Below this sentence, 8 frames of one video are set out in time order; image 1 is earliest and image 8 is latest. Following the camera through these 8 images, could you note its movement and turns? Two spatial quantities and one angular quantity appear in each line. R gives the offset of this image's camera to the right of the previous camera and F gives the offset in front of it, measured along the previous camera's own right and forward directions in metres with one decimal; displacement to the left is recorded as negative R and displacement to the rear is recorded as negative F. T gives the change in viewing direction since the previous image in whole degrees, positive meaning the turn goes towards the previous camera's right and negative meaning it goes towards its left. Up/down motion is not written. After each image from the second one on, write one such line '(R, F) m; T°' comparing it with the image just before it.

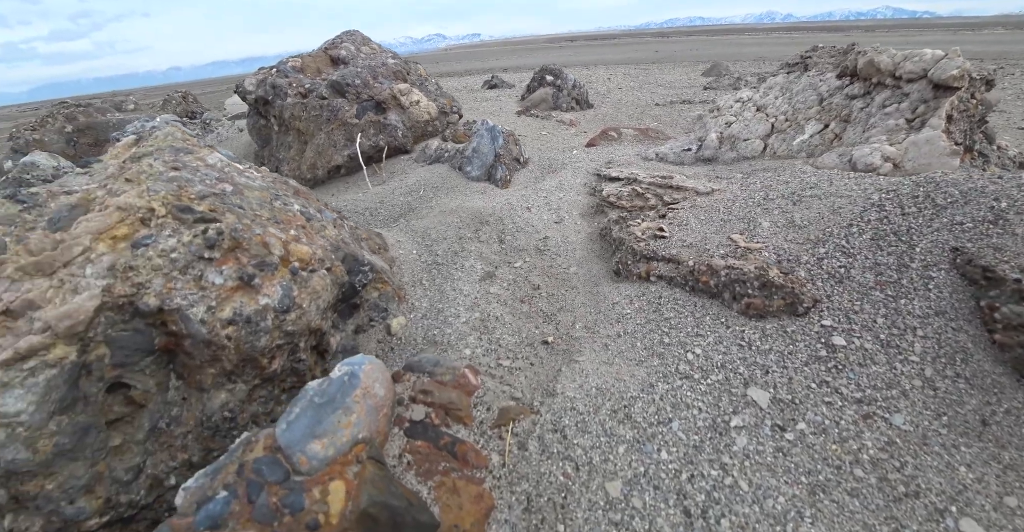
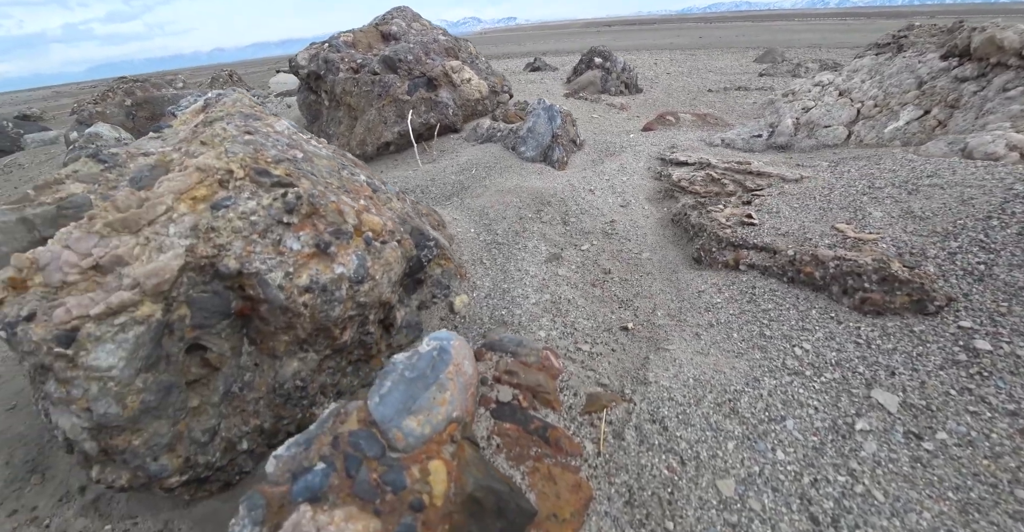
(-0.3, +0.1) m; -3°
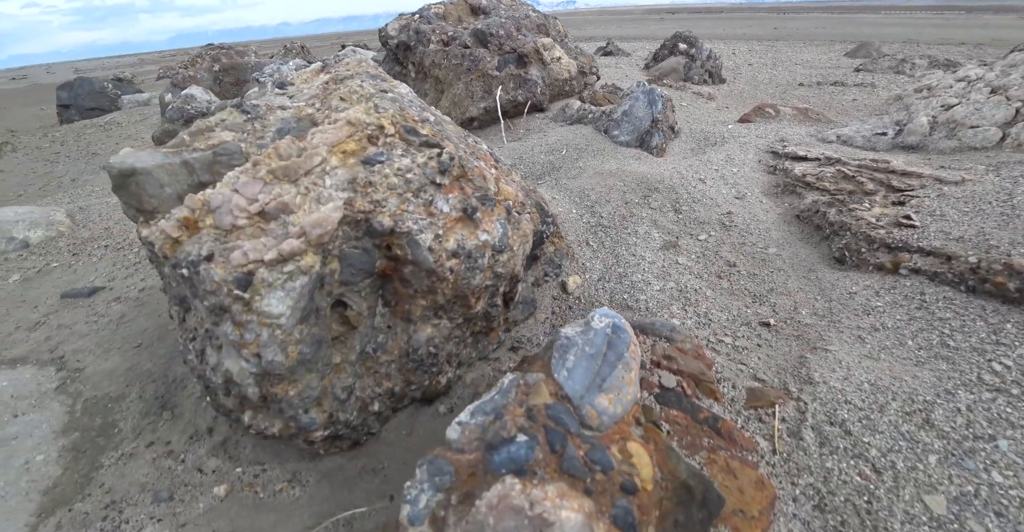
(-0.6, +0.1) m; -4°
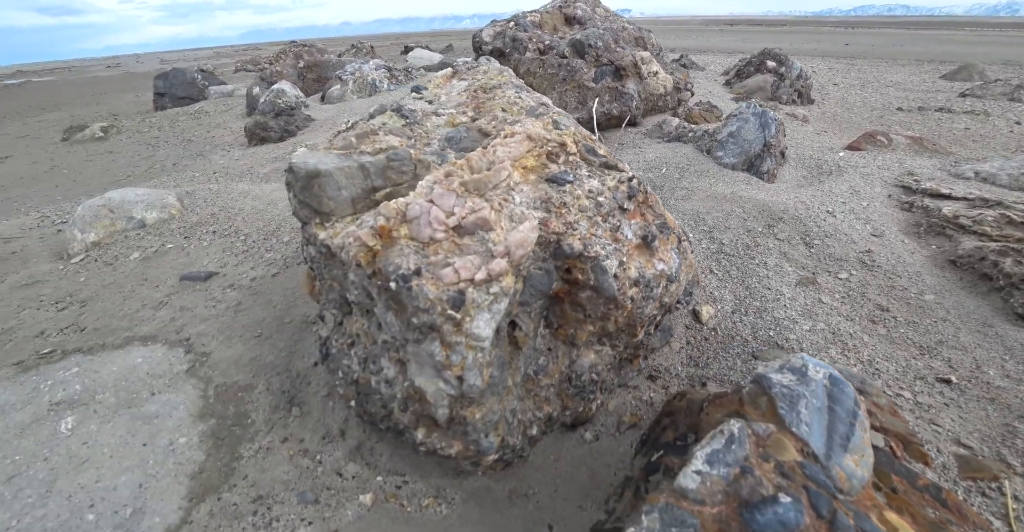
(-0.7, 0.0) m; -3°
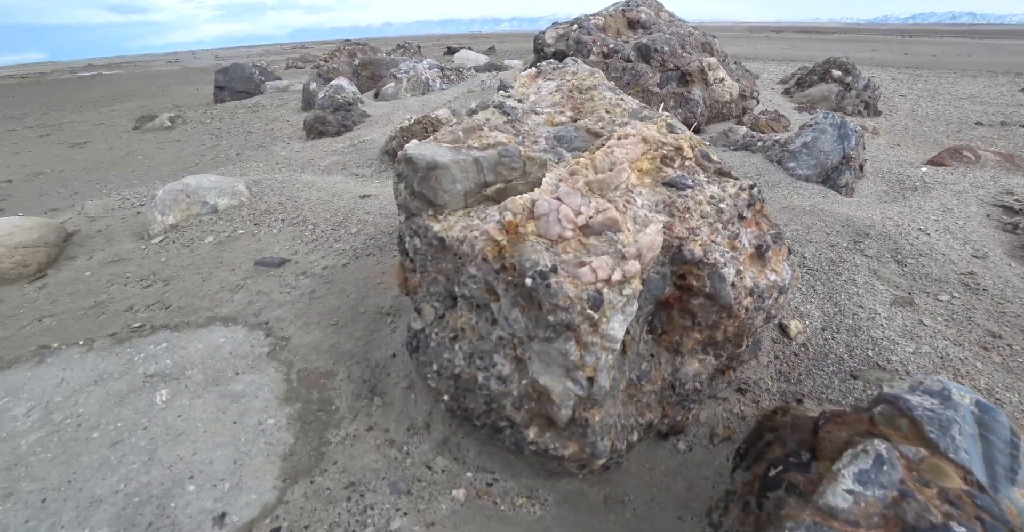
(-0.4, 0.0) m; -3°
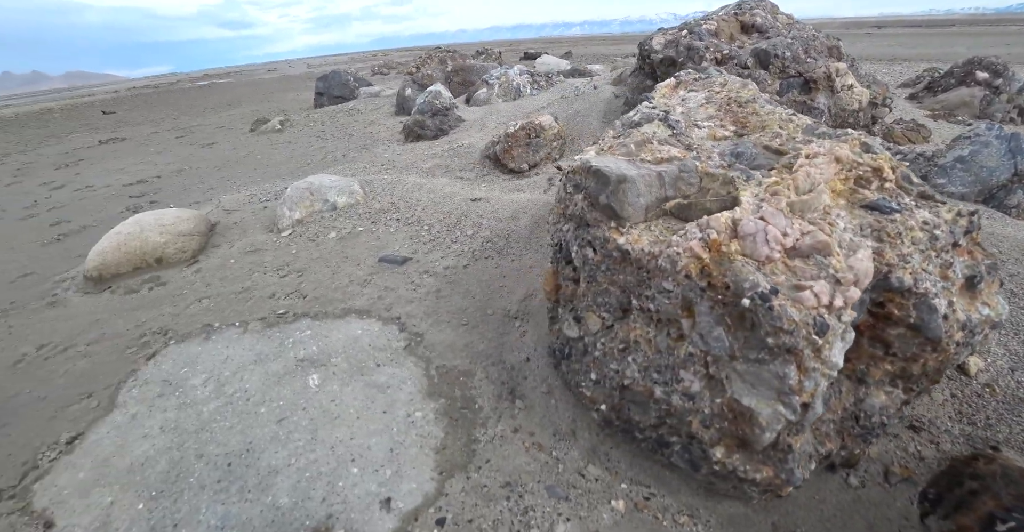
(-0.6, -0.1) m; -7°
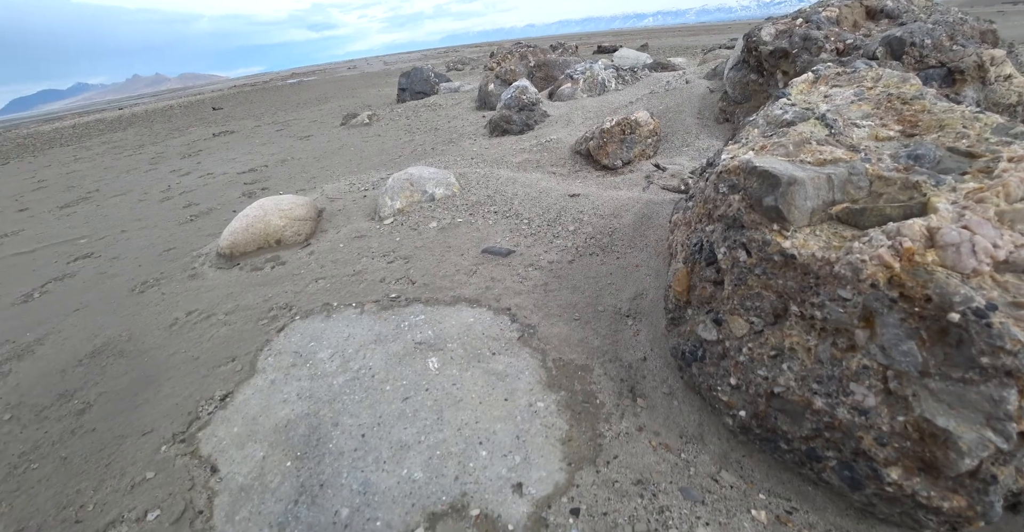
(-0.5, -0.1) m; -7°
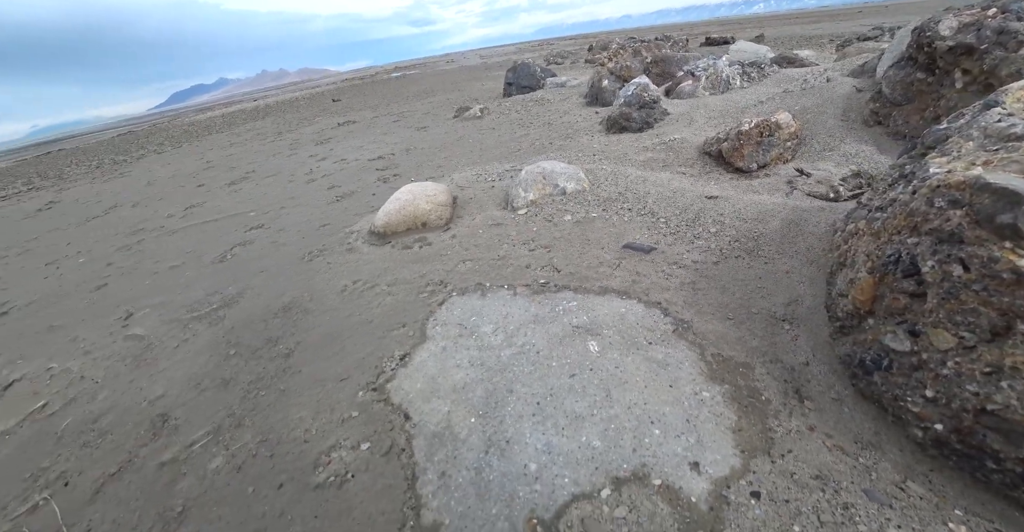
(-0.7, -0.3) m; -9°
